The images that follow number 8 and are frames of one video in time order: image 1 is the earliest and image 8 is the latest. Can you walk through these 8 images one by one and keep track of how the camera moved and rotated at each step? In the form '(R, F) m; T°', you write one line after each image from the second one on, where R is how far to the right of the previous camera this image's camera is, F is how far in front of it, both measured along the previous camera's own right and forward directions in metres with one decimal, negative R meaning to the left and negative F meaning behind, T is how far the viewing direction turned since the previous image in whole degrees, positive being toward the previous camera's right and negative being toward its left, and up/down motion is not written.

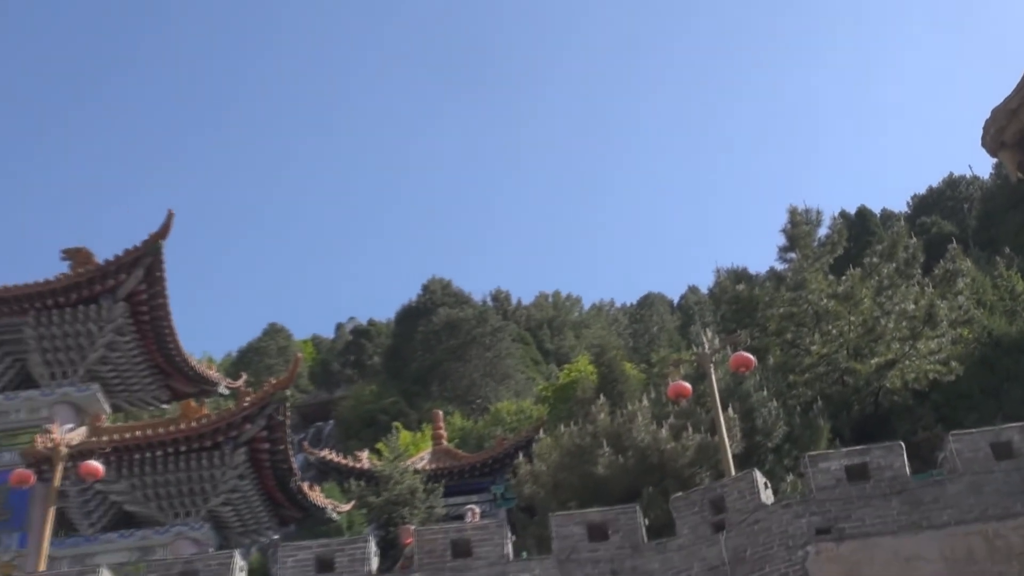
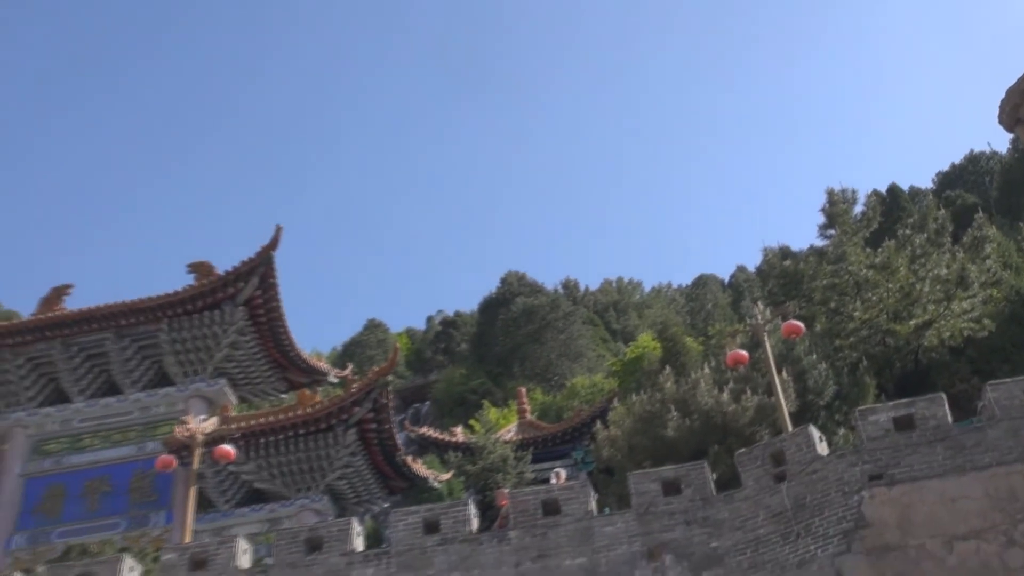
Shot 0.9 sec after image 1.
(-0.7, -1.5) m; -2°
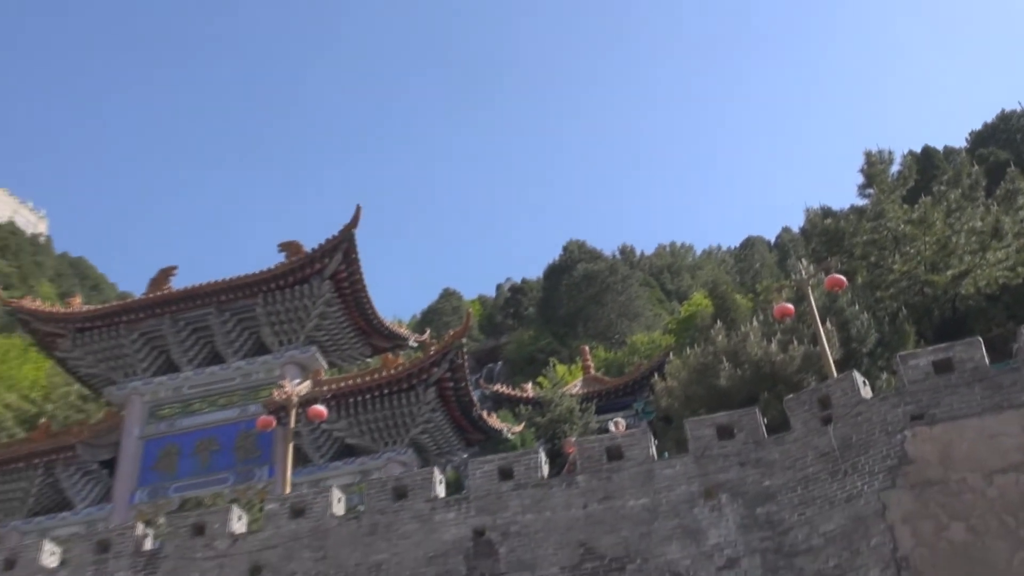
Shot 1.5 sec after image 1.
(-0.5, -1.2) m; -3°
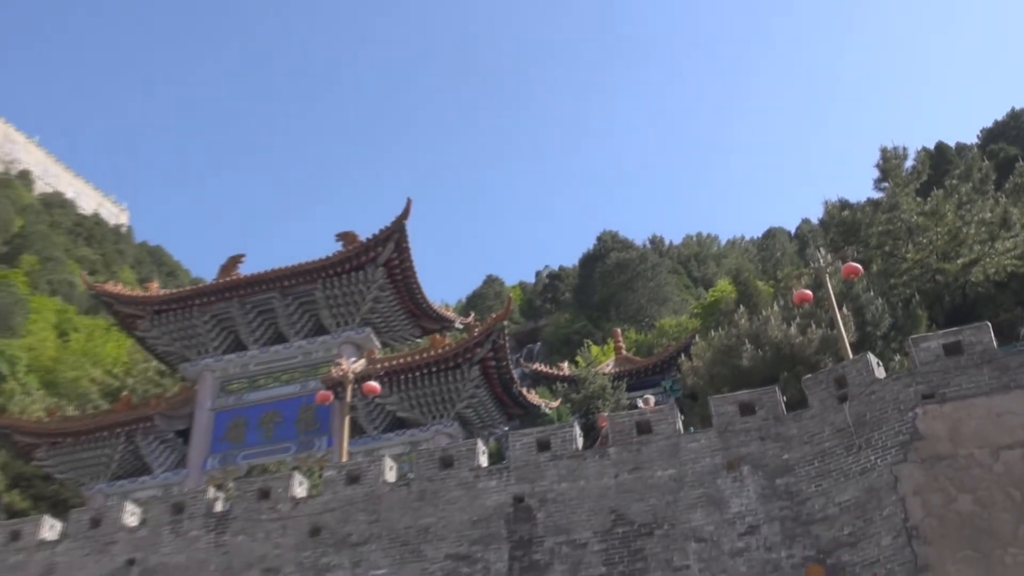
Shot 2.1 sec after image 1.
(-0.2, -1.2) m; -2°
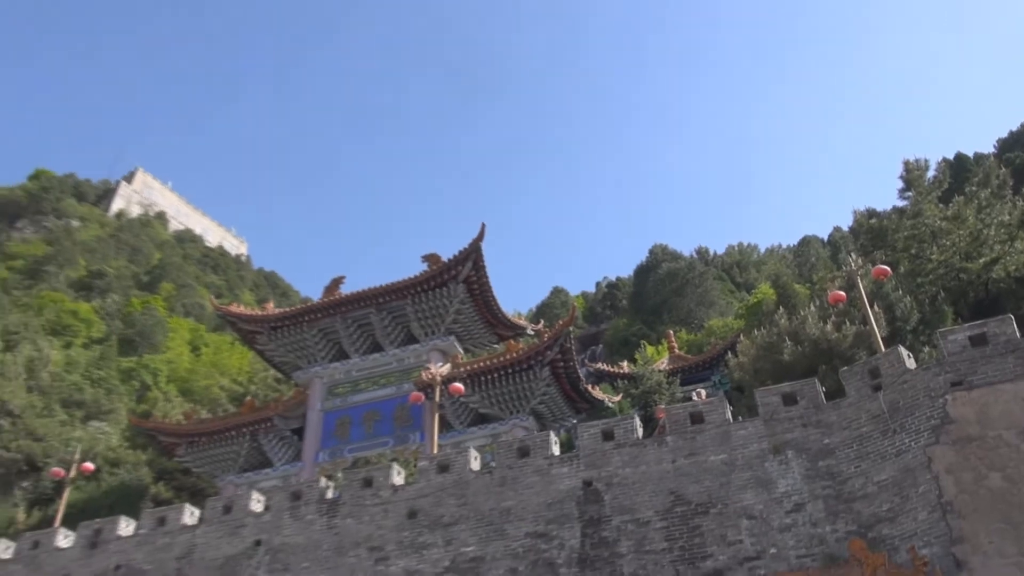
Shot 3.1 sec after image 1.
(+0.1, -2.3) m; -5°
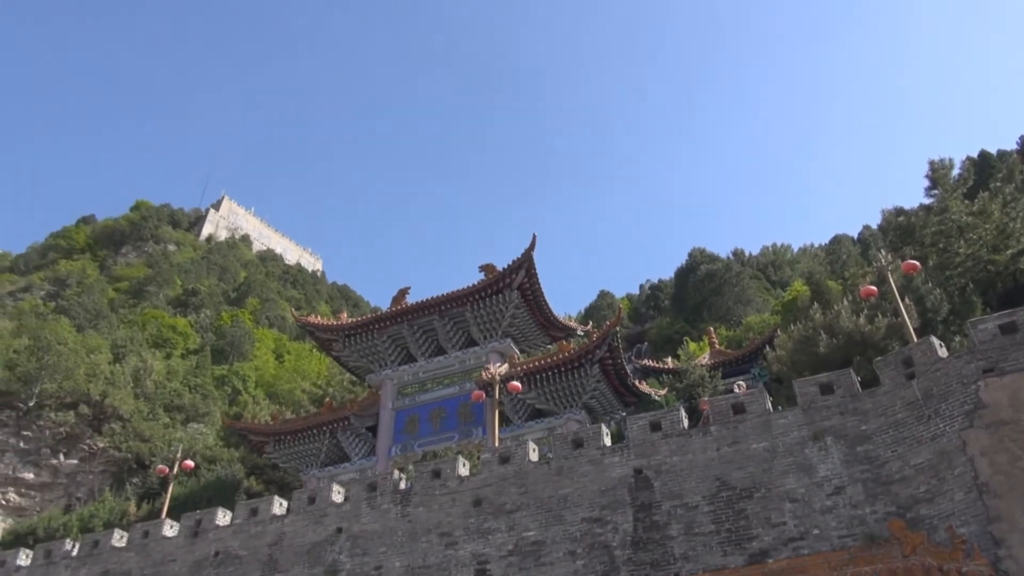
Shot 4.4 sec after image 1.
(+0.3, -1.6) m; -5°
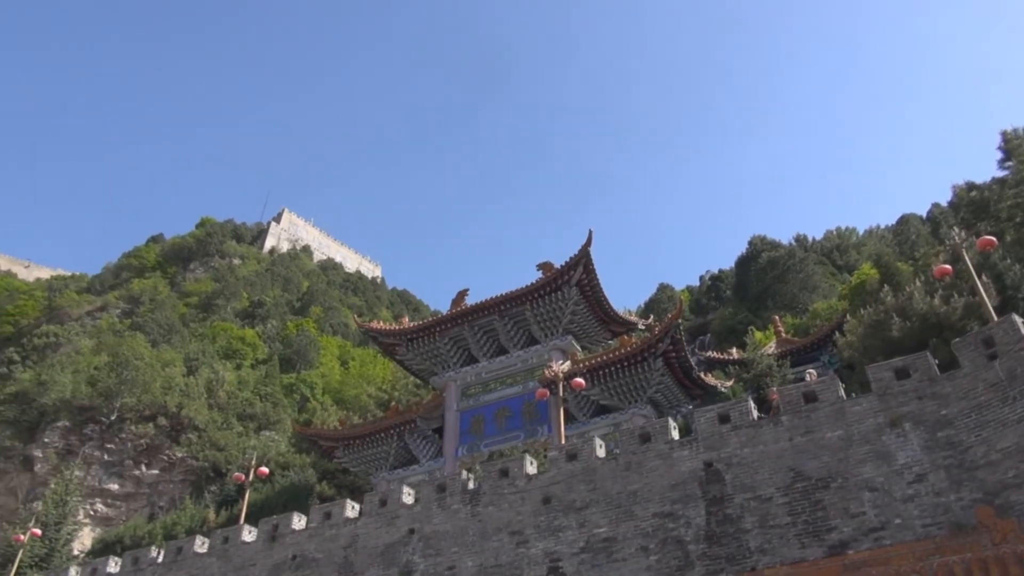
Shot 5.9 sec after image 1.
(-0.1, 0.0) m; -4°
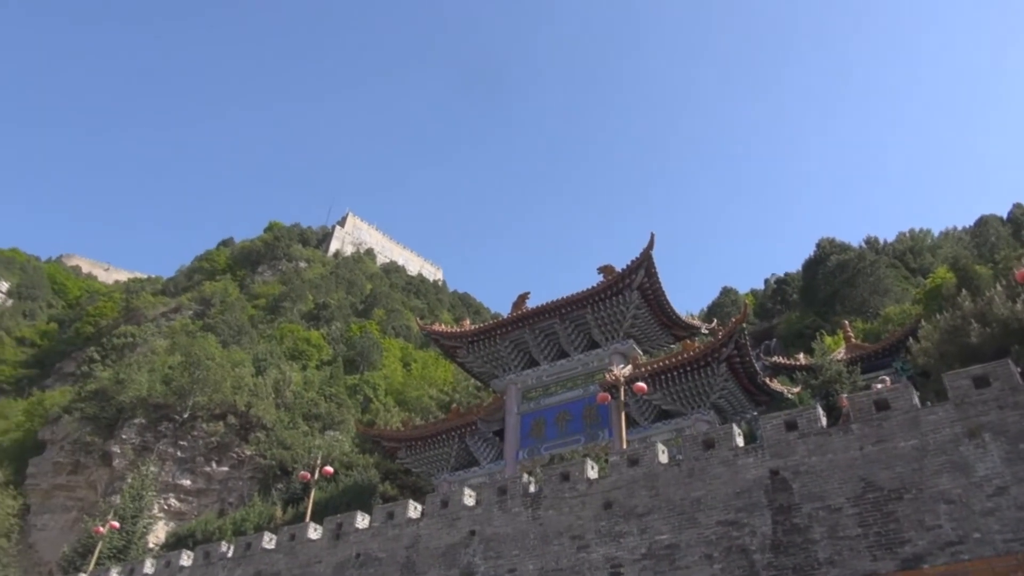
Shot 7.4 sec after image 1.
(-0.1, 0.0) m; -4°
